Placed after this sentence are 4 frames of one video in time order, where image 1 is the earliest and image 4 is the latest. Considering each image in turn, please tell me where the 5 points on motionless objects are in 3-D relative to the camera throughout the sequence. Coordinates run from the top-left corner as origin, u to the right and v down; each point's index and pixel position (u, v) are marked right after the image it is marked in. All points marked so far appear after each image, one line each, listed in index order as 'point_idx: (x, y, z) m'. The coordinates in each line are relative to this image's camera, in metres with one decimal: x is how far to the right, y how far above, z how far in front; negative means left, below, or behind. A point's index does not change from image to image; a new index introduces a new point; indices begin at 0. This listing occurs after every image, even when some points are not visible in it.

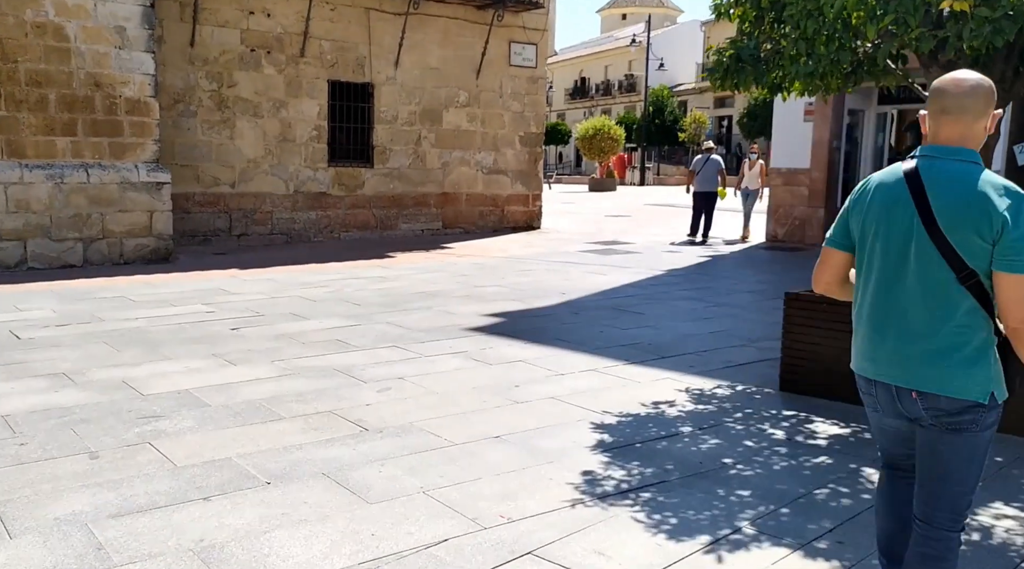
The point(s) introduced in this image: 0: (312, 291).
0: (-1.9, -0.1, +9.7) m
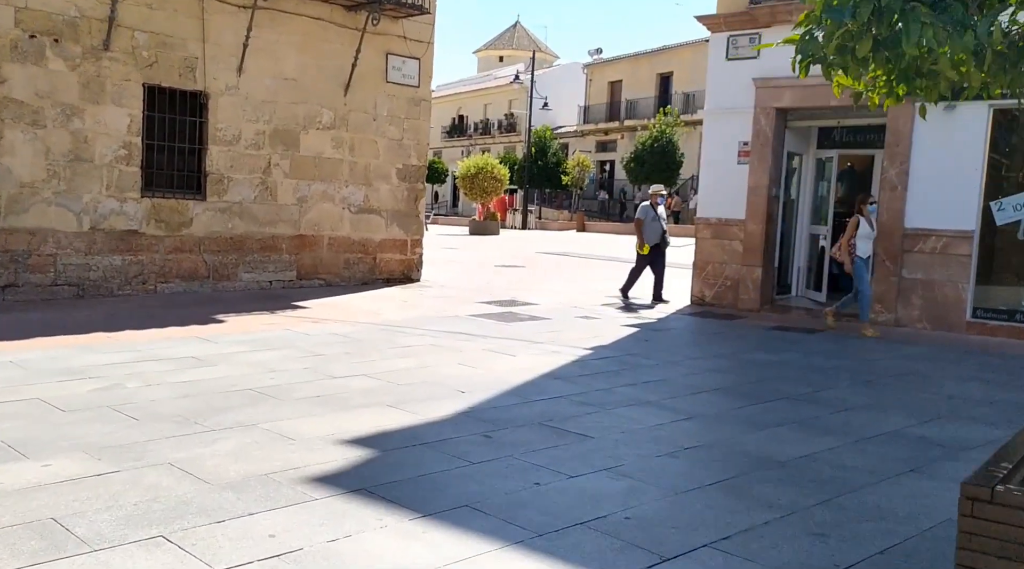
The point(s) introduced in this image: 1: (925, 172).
0: (-2.7, -0.6, +6.3) m
1: (+4.6, +1.3, +11.3) m
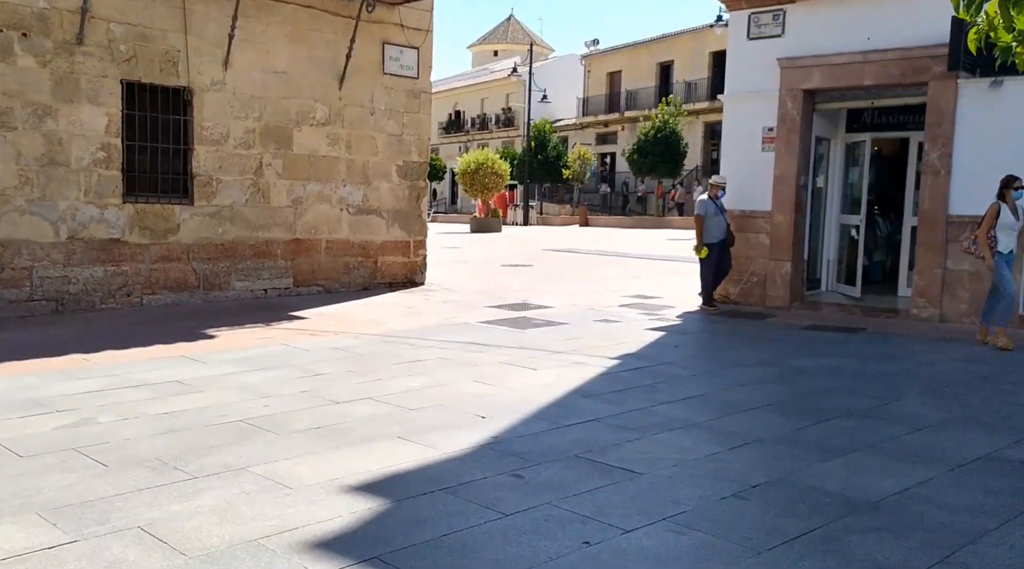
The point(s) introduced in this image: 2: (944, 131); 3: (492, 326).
0: (-2.6, -0.8, +5.5) m
1: (+4.7, +1.3, +10.5) m
2: (+4.5, +1.6, +10.6) m
3: (-0.2, -0.4, +10.1) m
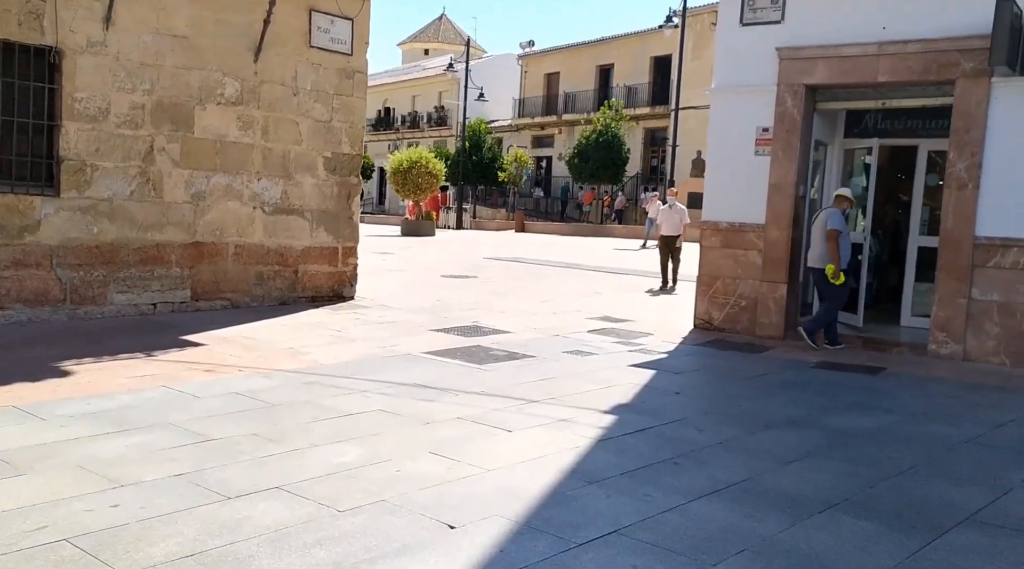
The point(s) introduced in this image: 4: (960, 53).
0: (-2.6, -0.9, +3.3) m
1: (+4.3, +1.0, +8.8) m
2: (+4.1, +1.3, +8.9) m
3: (-0.6, -0.6, +8.1) m
4: (+4.1, +2.1, +9.2) m
